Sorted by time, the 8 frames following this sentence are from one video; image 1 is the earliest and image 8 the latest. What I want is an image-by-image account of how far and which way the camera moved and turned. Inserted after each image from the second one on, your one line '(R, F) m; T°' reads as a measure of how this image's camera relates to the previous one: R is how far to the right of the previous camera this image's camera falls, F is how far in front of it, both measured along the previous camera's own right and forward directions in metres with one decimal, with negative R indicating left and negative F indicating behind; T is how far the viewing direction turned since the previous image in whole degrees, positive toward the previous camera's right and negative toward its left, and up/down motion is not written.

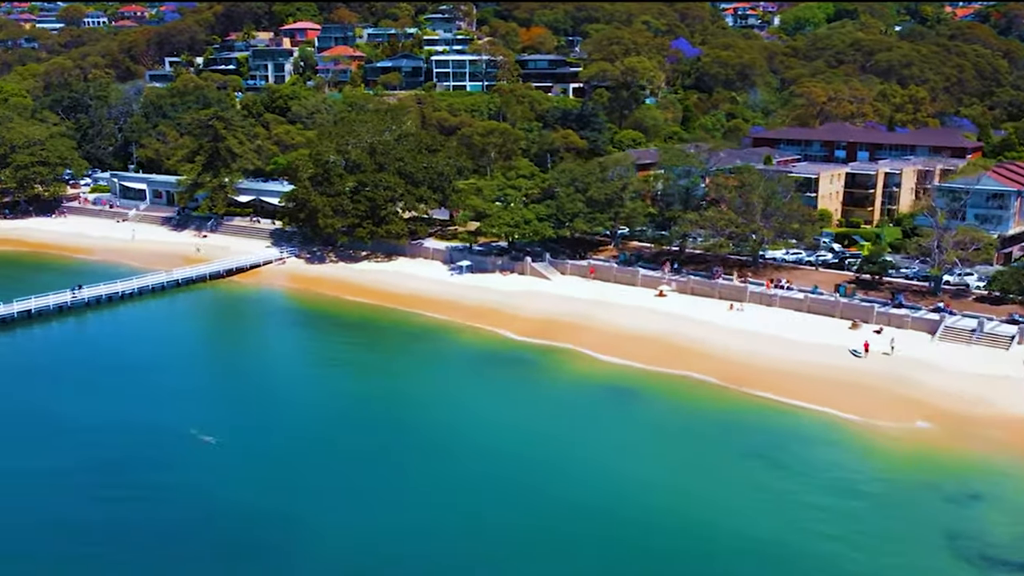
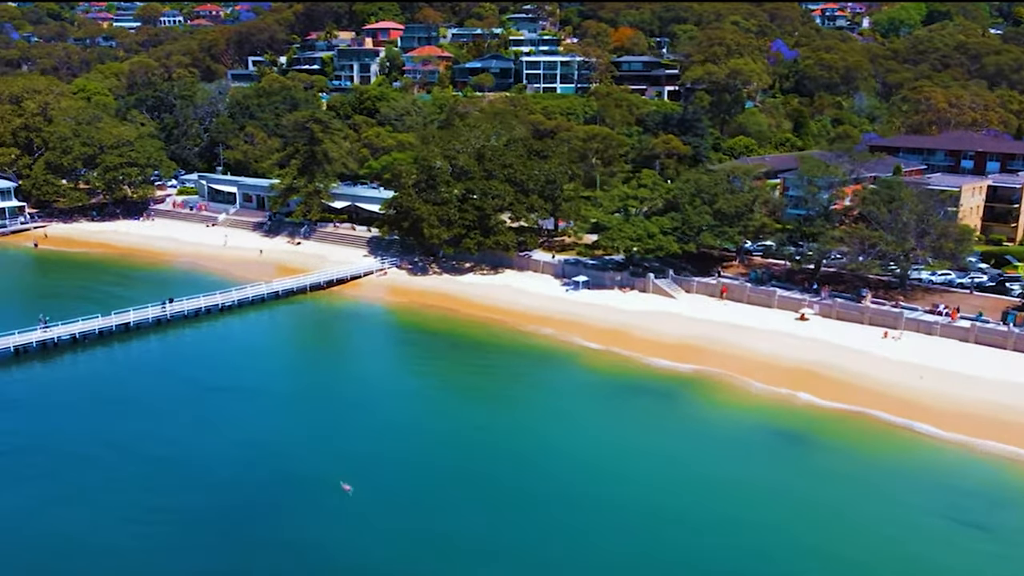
(-2.7, +3.2) m; -3°
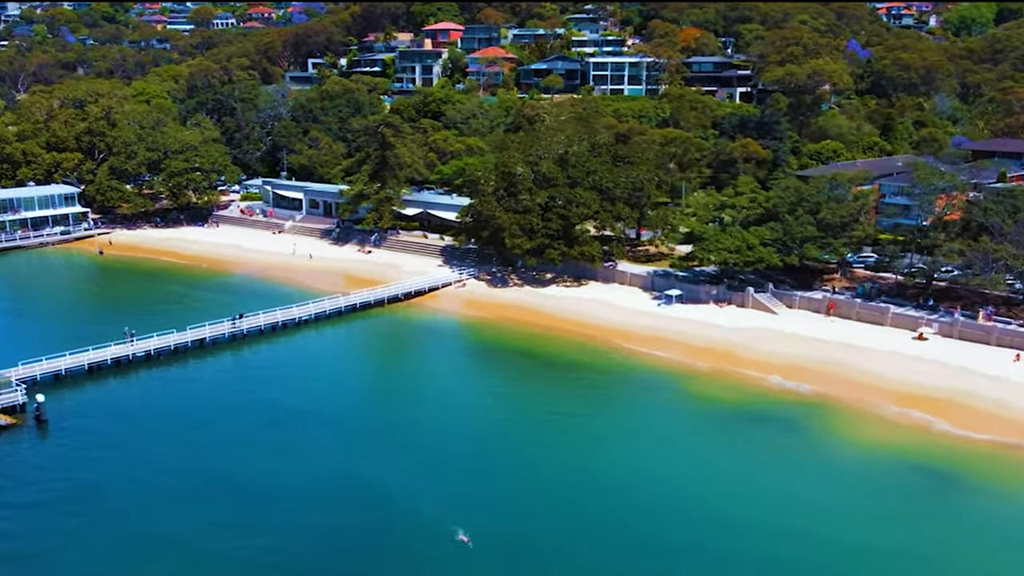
(-1.9, +2.3) m; -2°
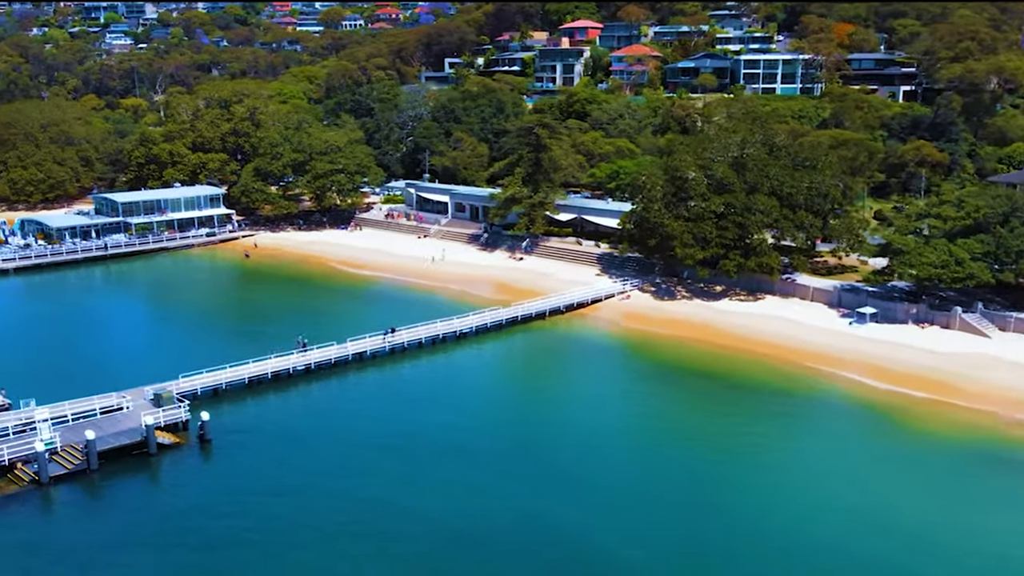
(-2.4, +2.9) m; -6°
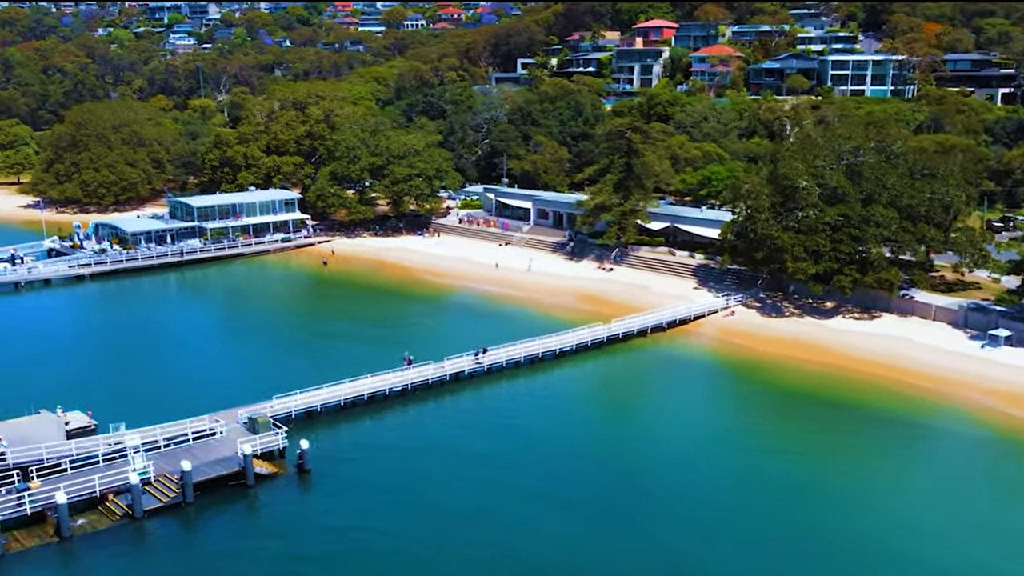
(-1.9, +2.3) m; -3°
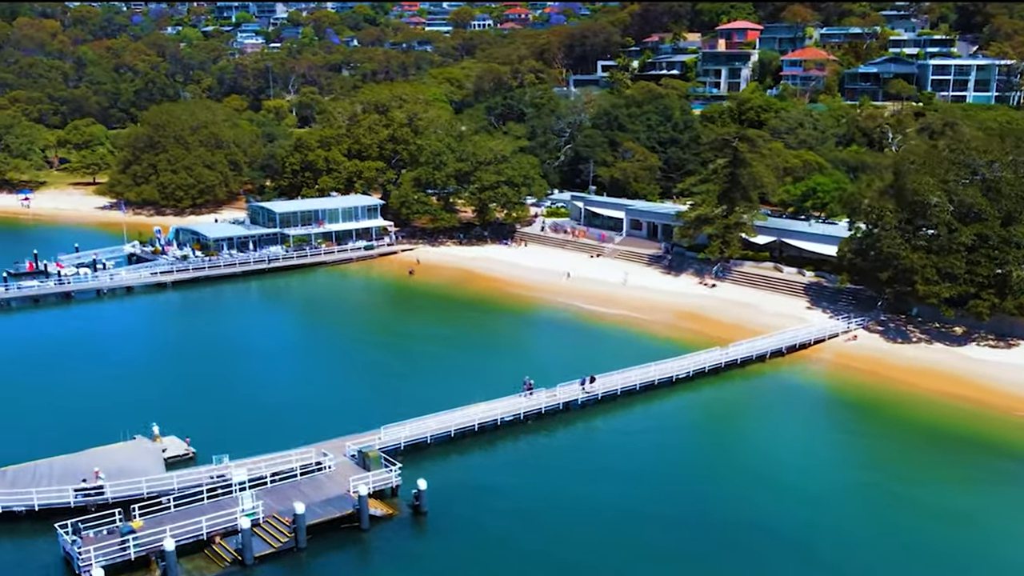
(-2.0, +2.3) m; -3°
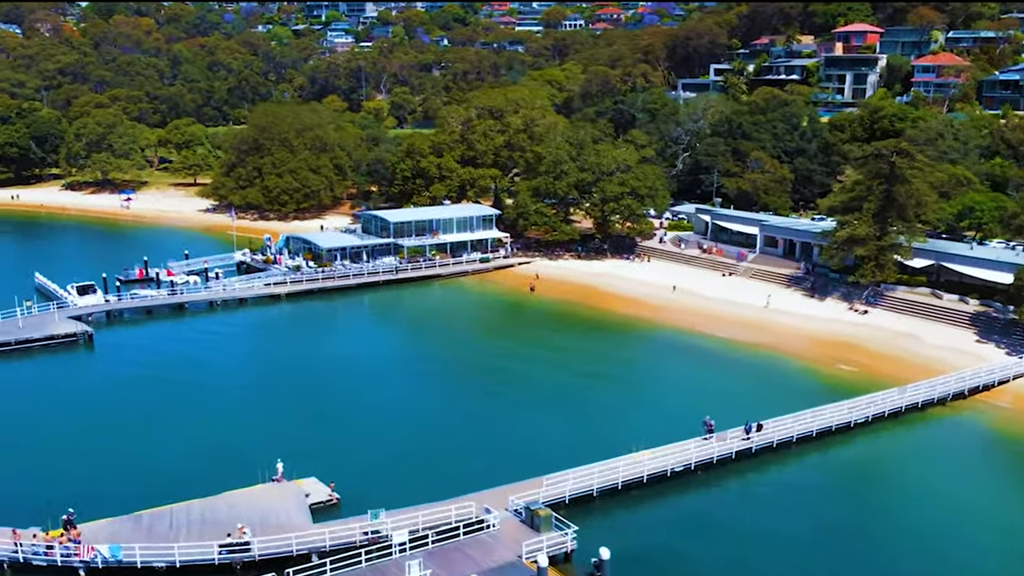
(-2.7, +2.9) m; -4°
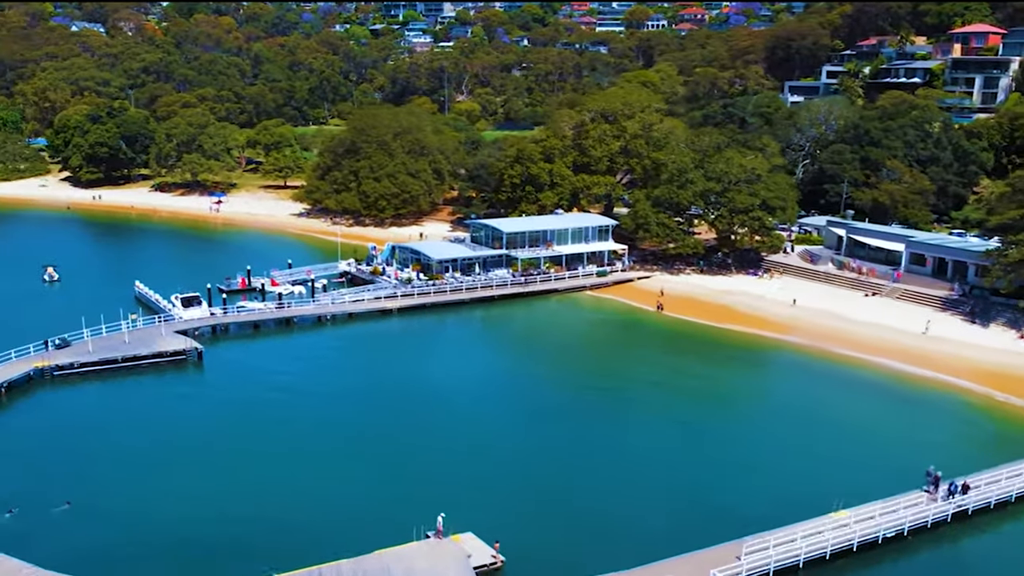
(-2.8, +3.3) m; -3°
